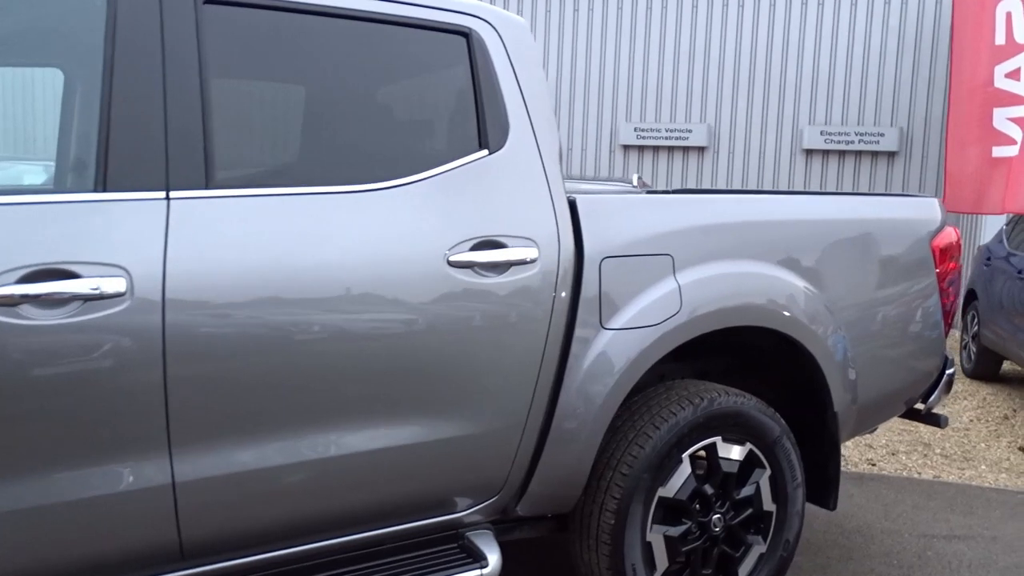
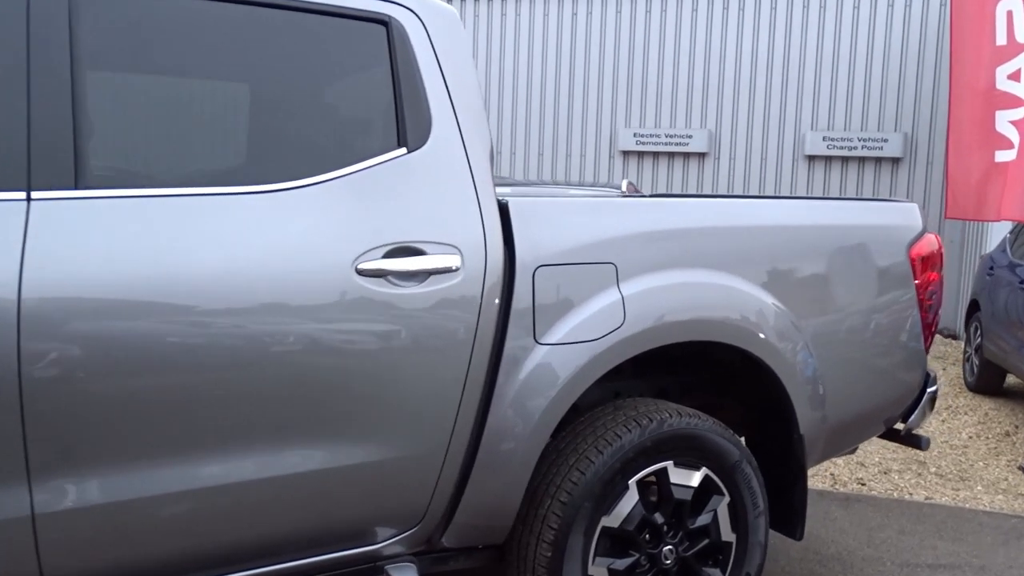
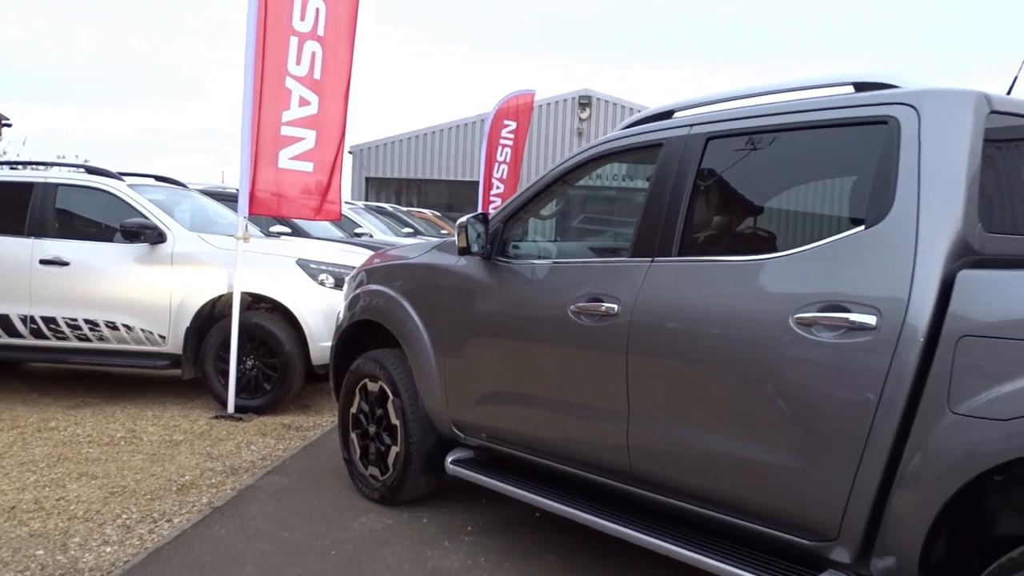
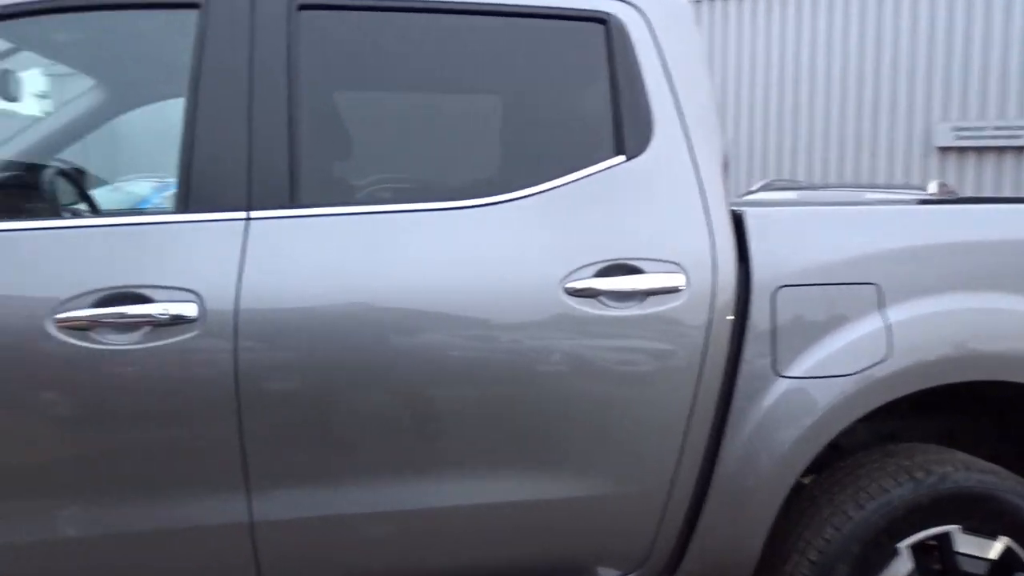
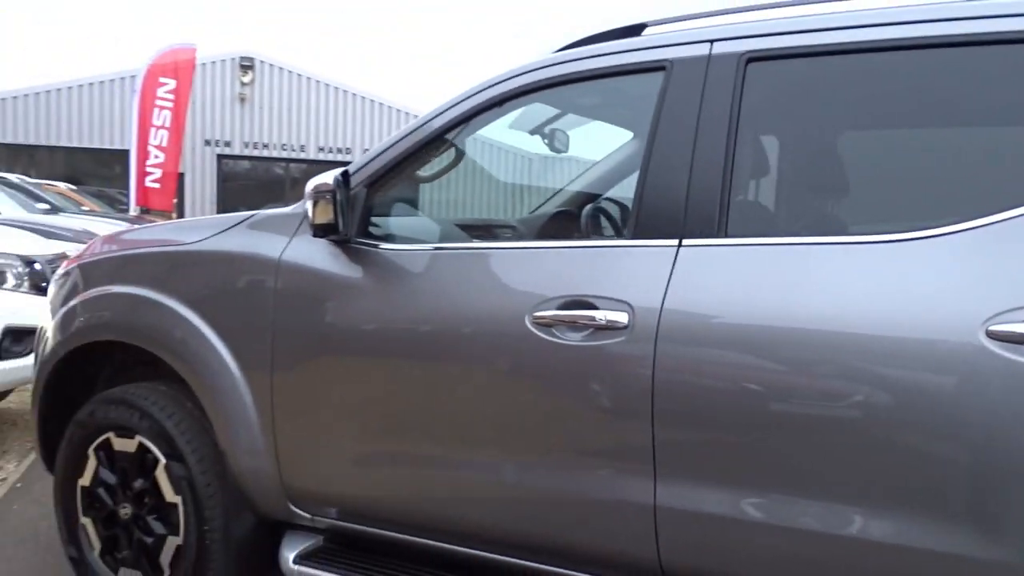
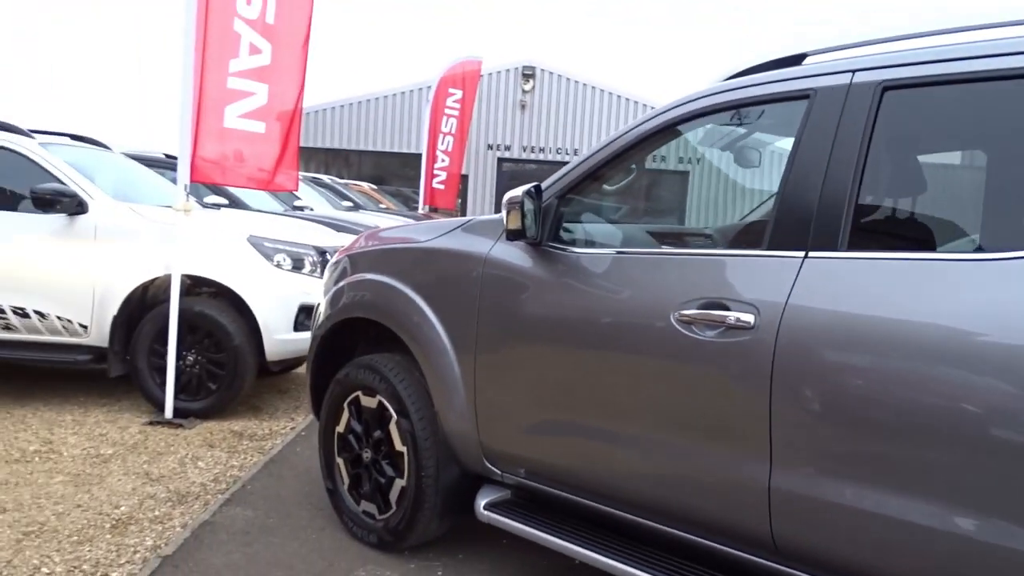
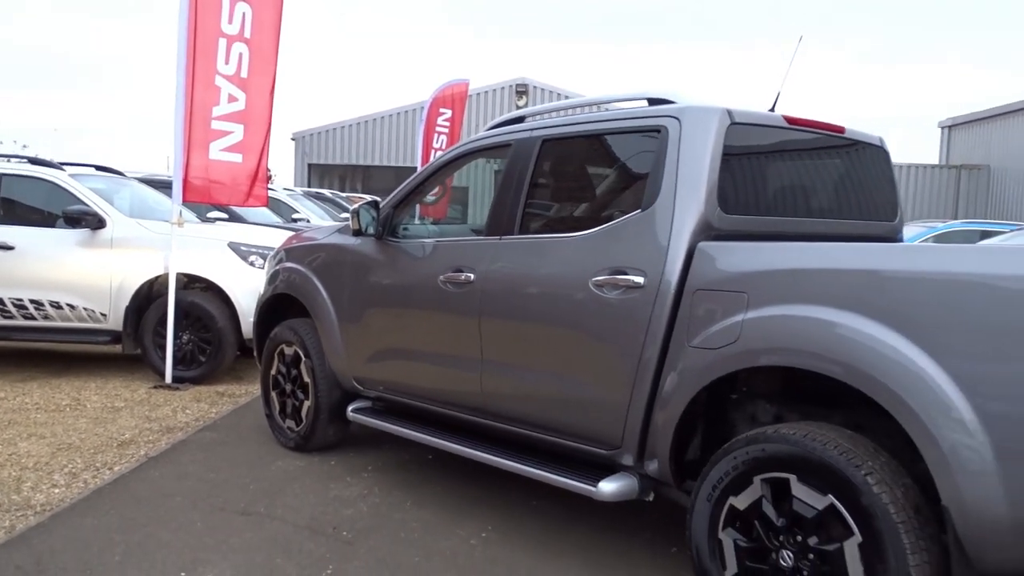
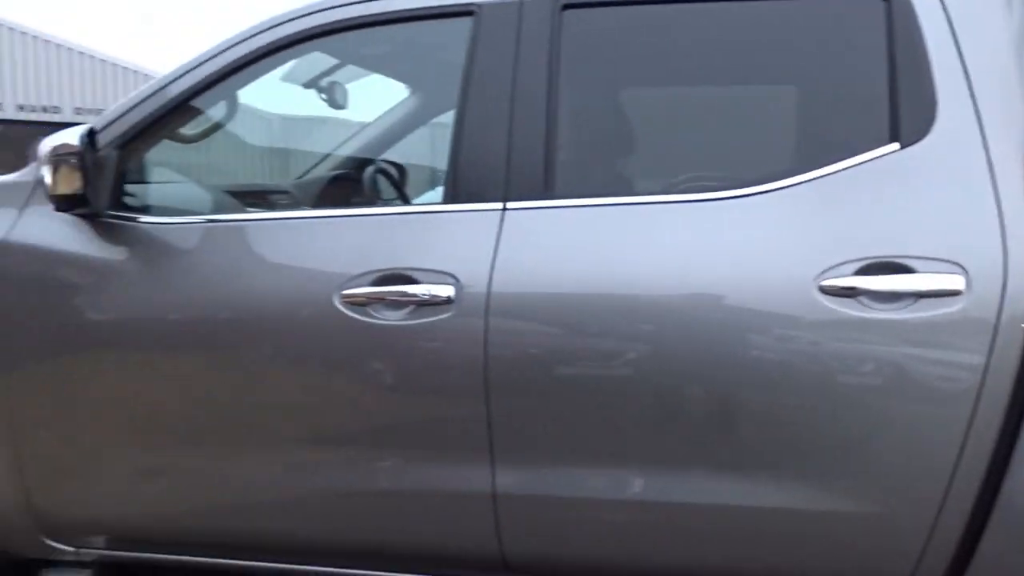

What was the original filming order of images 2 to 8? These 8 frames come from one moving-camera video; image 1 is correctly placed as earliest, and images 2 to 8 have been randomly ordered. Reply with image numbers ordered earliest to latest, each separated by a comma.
2, 4, 8, 5, 6, 3, 7
